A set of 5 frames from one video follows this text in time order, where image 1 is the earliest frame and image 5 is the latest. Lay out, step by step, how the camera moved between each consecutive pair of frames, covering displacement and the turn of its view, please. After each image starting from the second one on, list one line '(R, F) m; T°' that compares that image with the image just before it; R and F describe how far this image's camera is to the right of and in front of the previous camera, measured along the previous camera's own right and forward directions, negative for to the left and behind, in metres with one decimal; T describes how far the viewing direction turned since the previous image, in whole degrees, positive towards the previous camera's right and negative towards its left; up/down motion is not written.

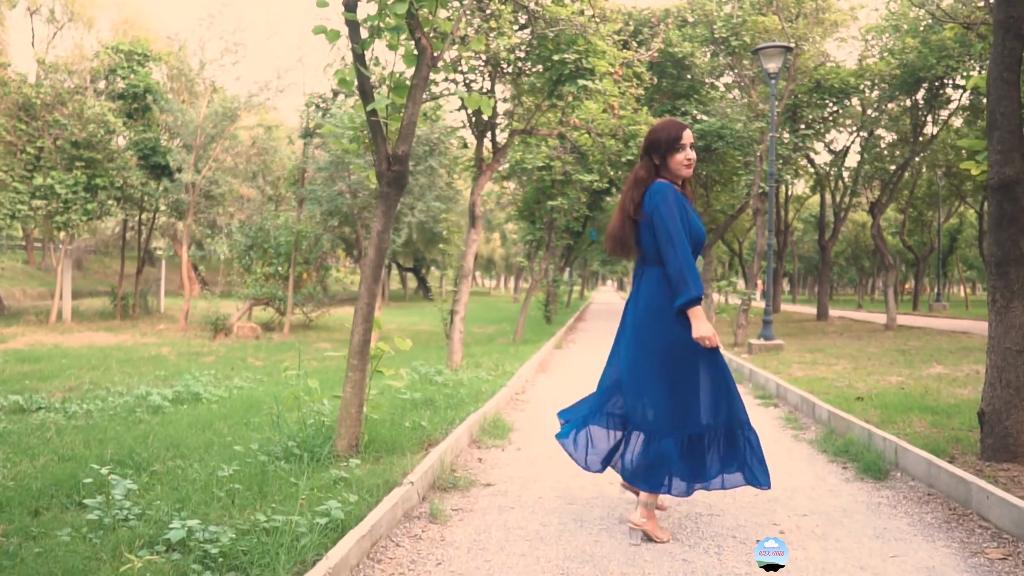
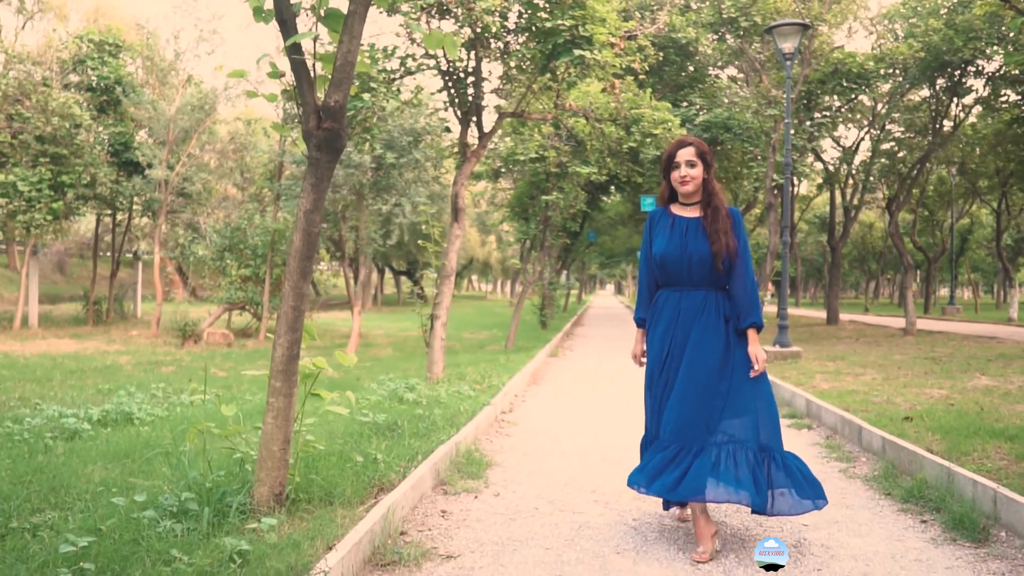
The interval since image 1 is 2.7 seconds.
(+0.1, +1.4) m; 0°
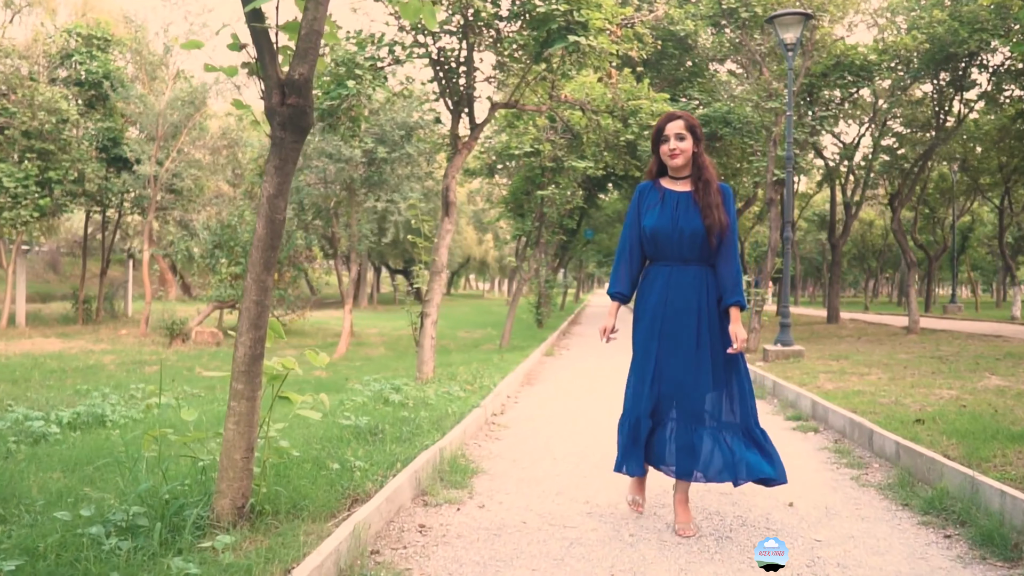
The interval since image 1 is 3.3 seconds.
(+0.1, +0.4) m; 0°
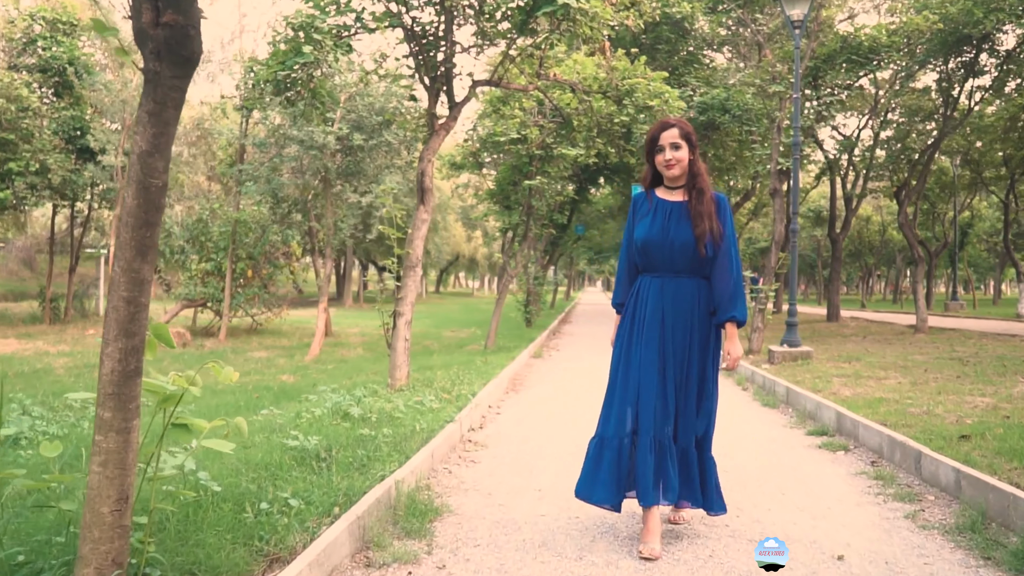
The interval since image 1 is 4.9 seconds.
(+0.1, +1.0) m; +1°
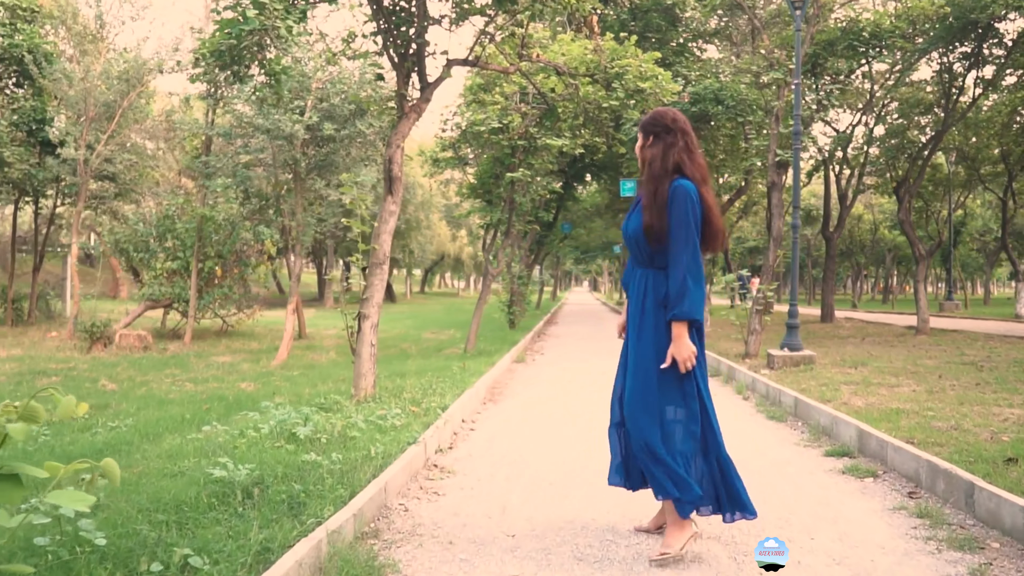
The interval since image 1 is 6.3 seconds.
(+0.1, +0.9) m; +1°
